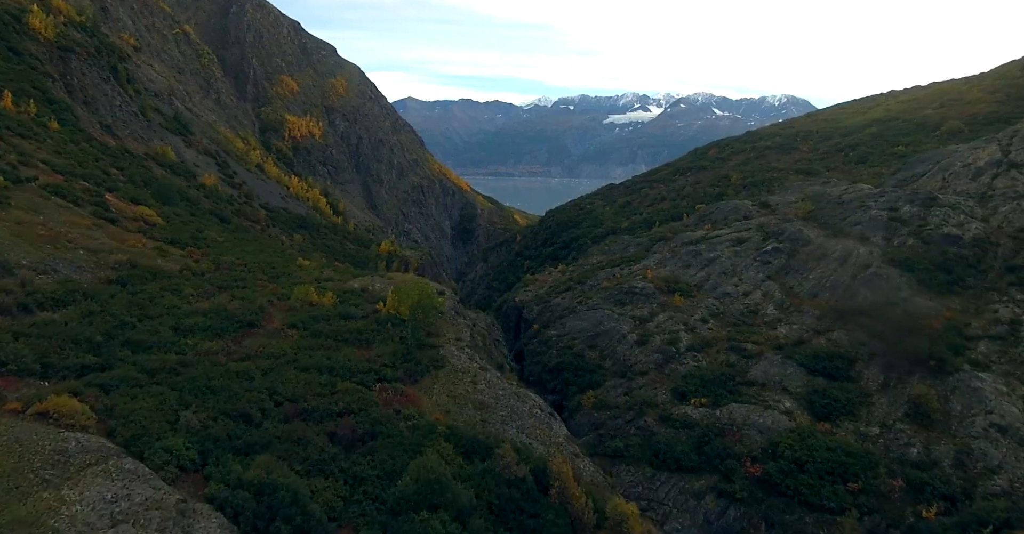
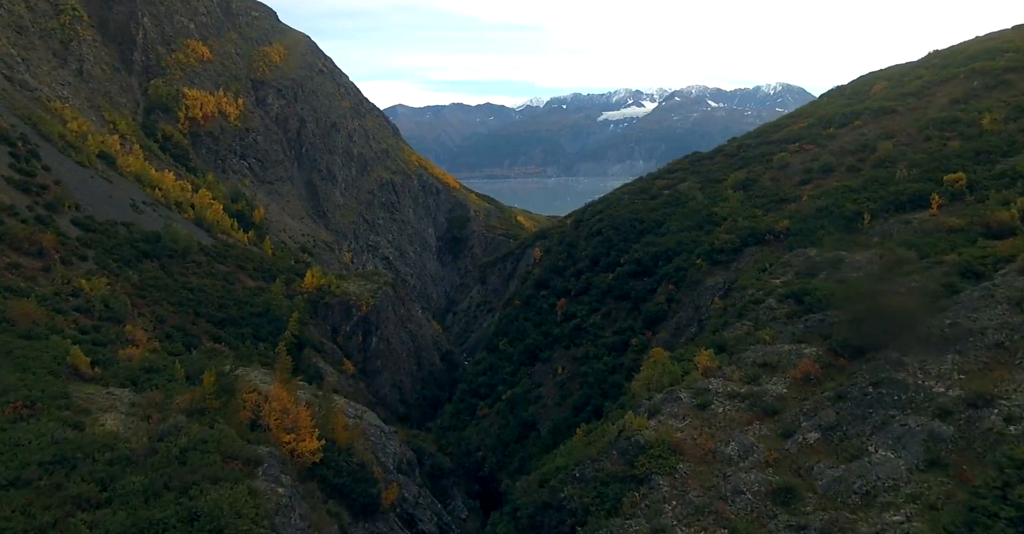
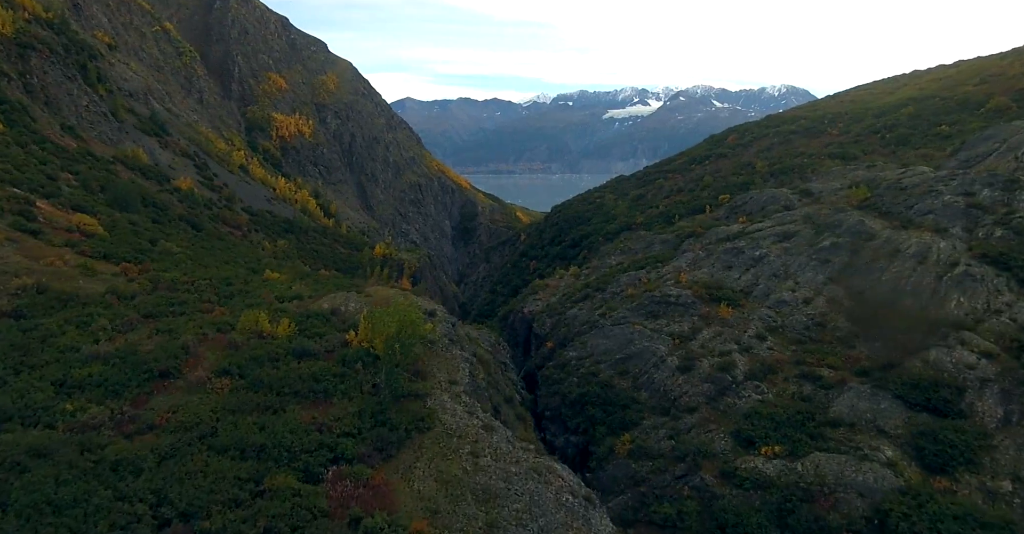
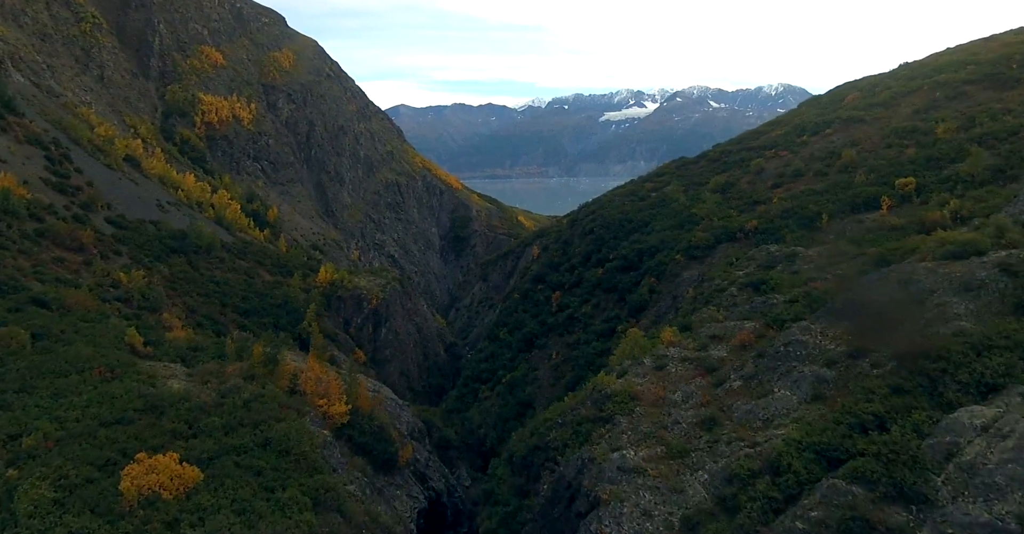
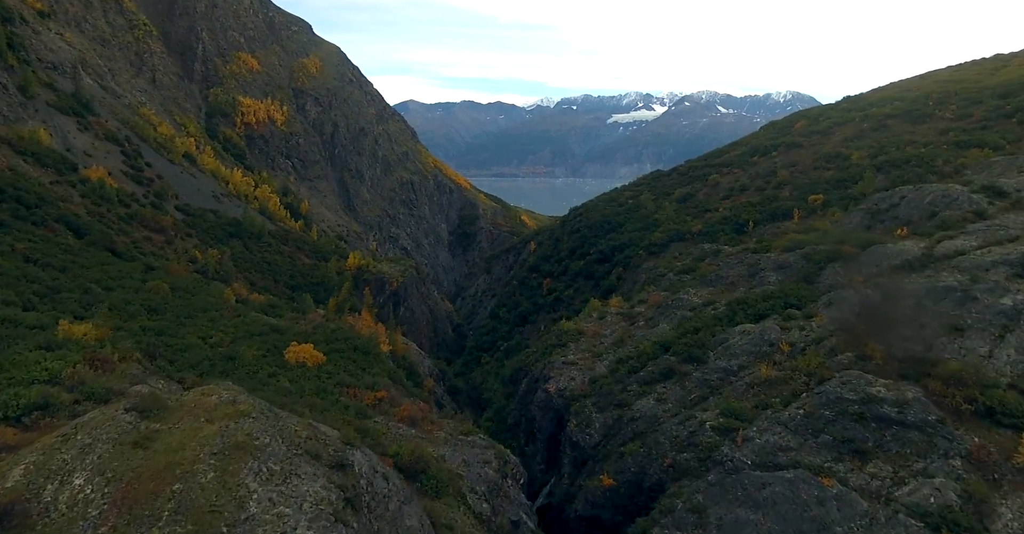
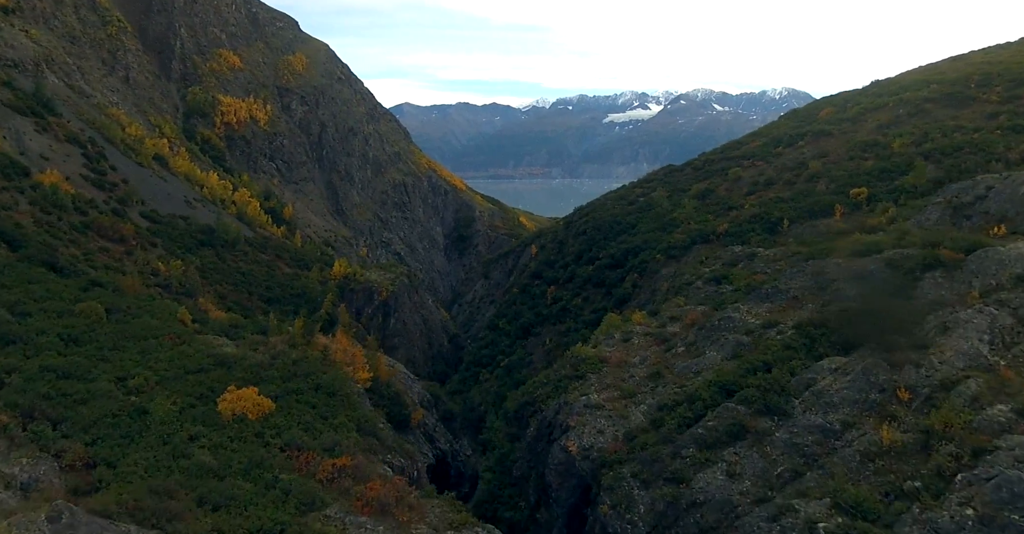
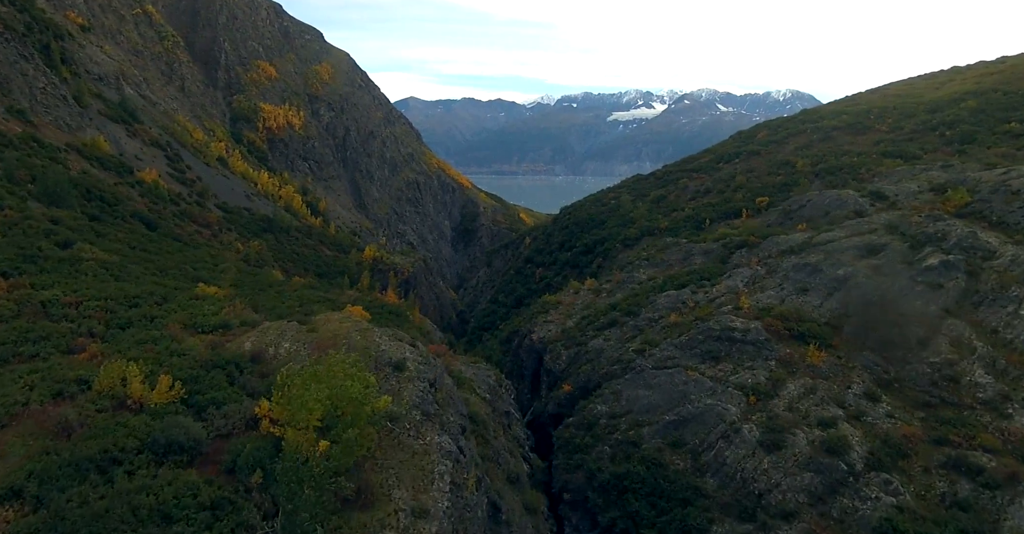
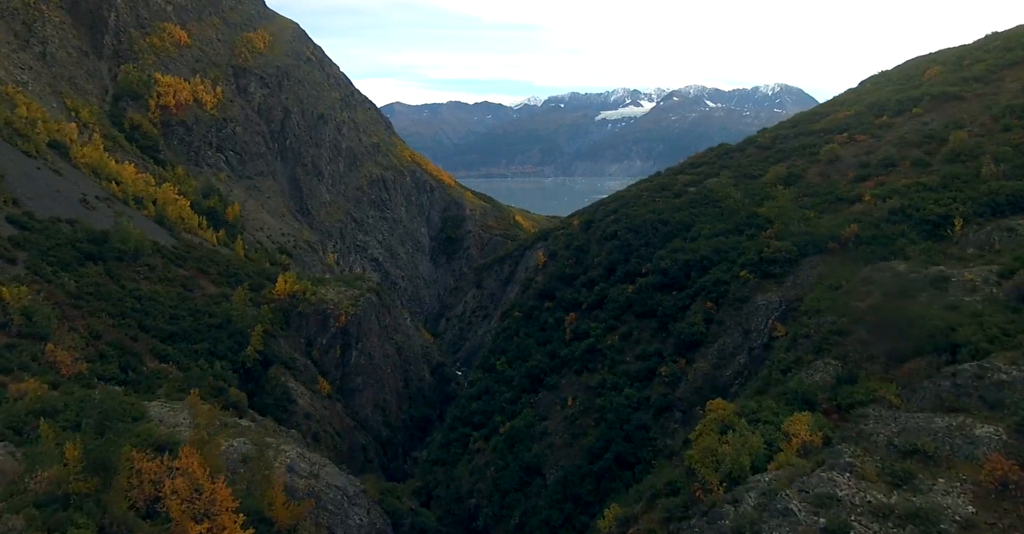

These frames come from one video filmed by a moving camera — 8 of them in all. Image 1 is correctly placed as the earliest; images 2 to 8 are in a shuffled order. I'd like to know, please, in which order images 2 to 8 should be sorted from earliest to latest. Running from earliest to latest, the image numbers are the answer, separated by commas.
3, 7, 5, 6, 4, 2, 8
